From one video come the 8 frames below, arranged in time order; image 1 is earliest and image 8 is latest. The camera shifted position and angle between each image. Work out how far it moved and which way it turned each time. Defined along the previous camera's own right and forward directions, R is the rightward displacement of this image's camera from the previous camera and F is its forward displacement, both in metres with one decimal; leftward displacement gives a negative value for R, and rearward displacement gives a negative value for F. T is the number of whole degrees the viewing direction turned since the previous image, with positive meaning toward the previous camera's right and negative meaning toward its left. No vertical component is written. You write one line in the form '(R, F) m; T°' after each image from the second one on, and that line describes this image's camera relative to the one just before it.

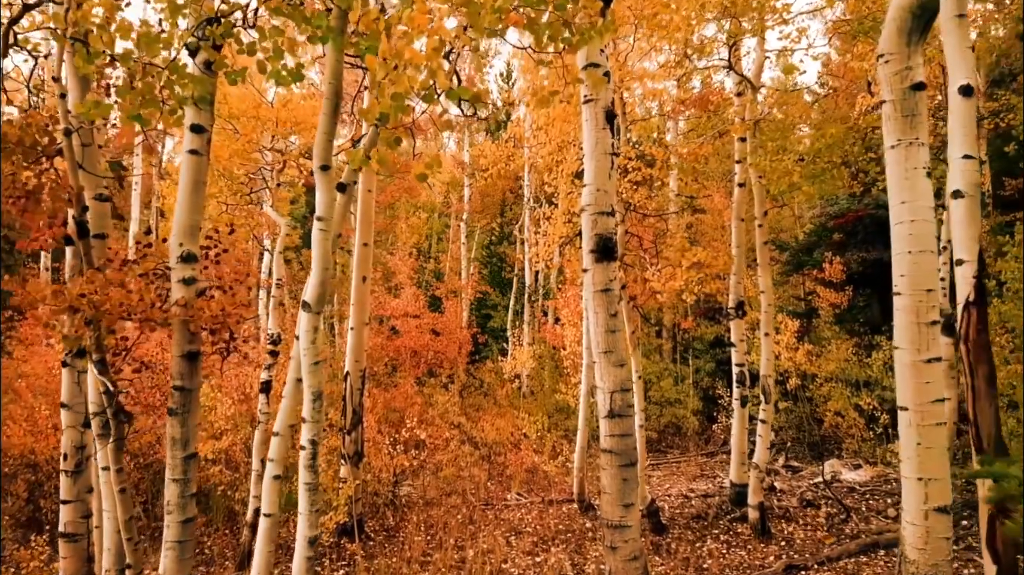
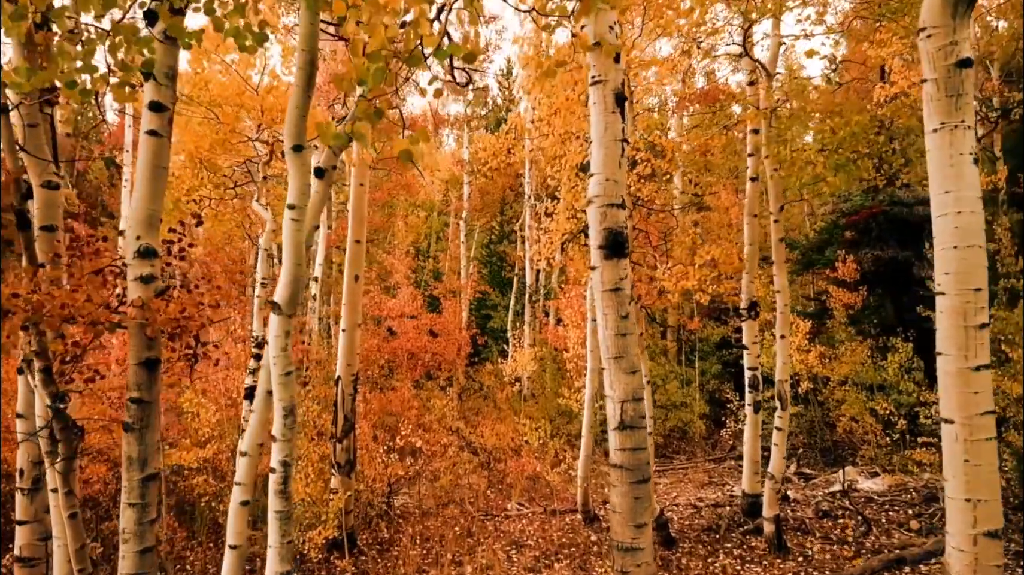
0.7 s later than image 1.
(0.0, +0.5) m; 0°
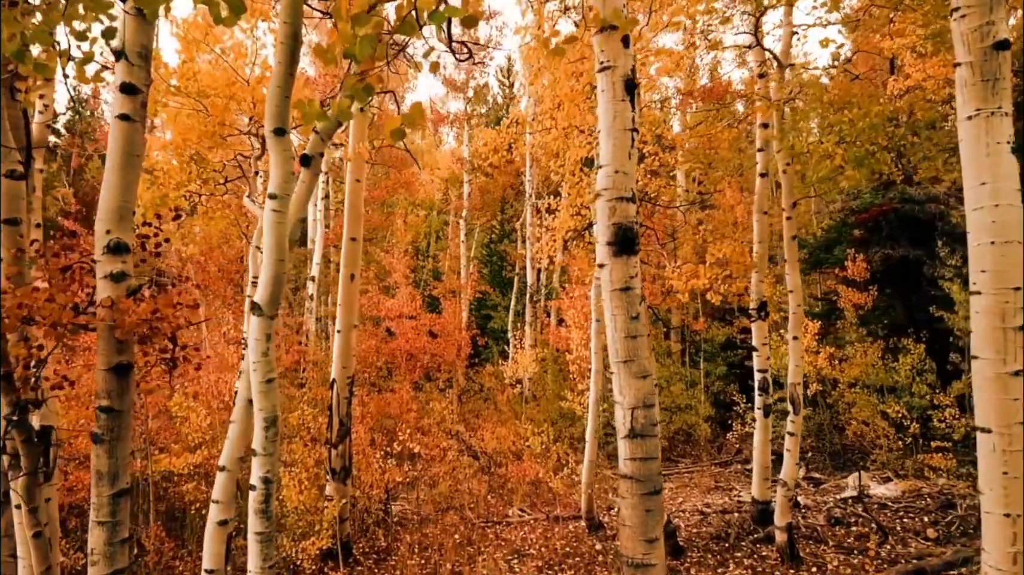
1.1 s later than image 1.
(0.0, +0.3) m; 0°
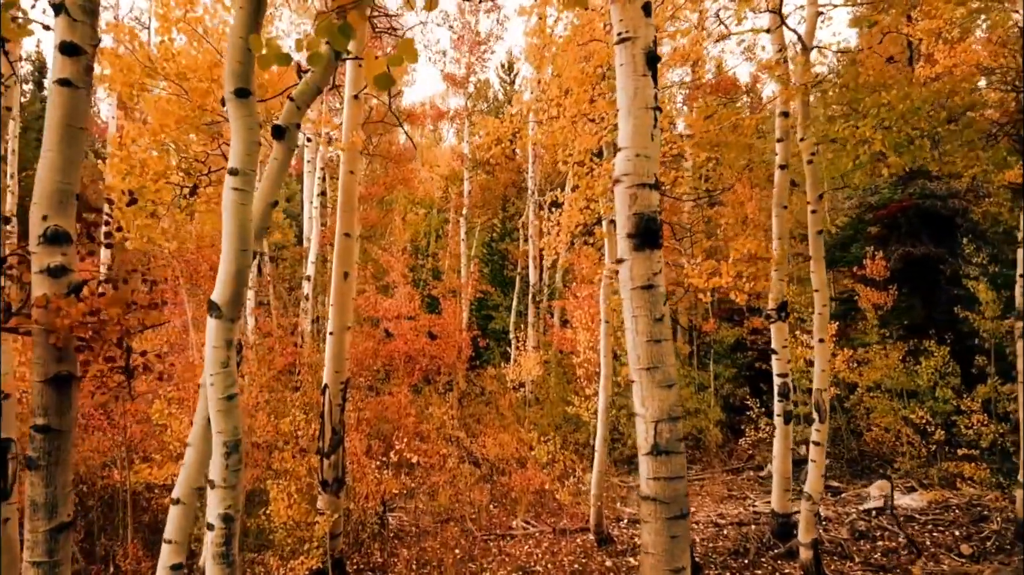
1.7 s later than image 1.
(-0.1, +0.5) m; 0°
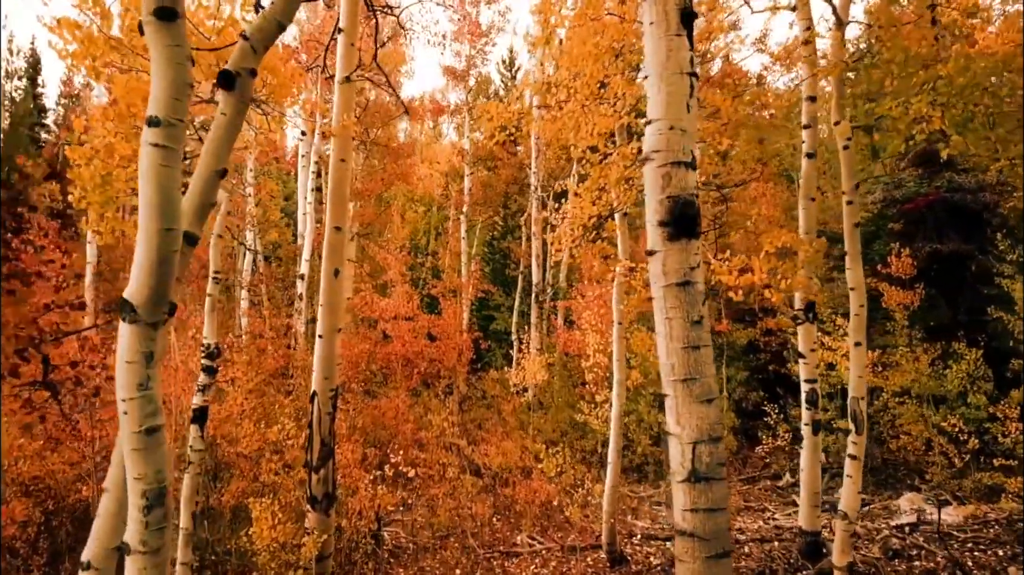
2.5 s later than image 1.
(-0.1, +0.6) m; 0°
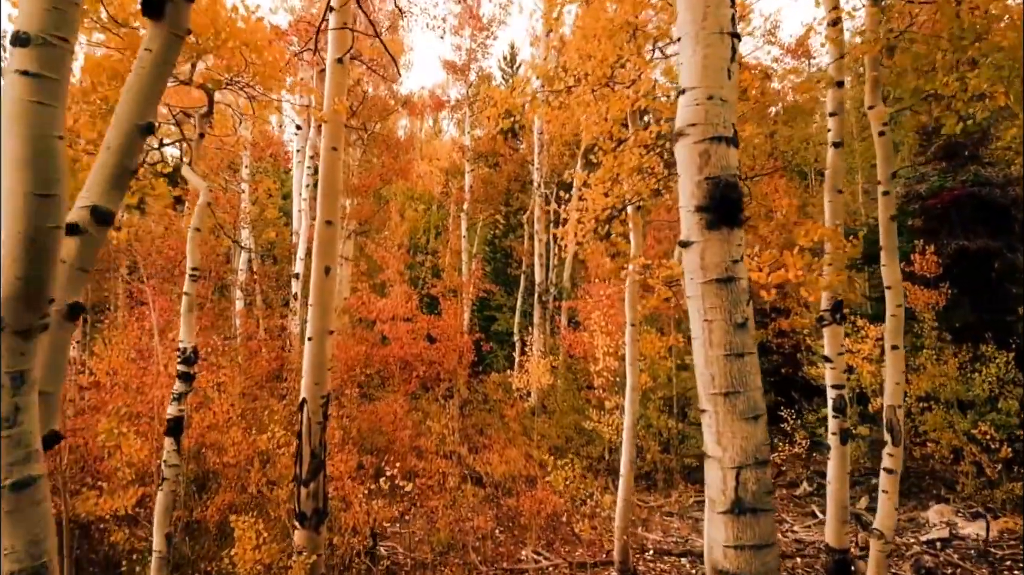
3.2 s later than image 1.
(-0.1, +0.5) m; 0°
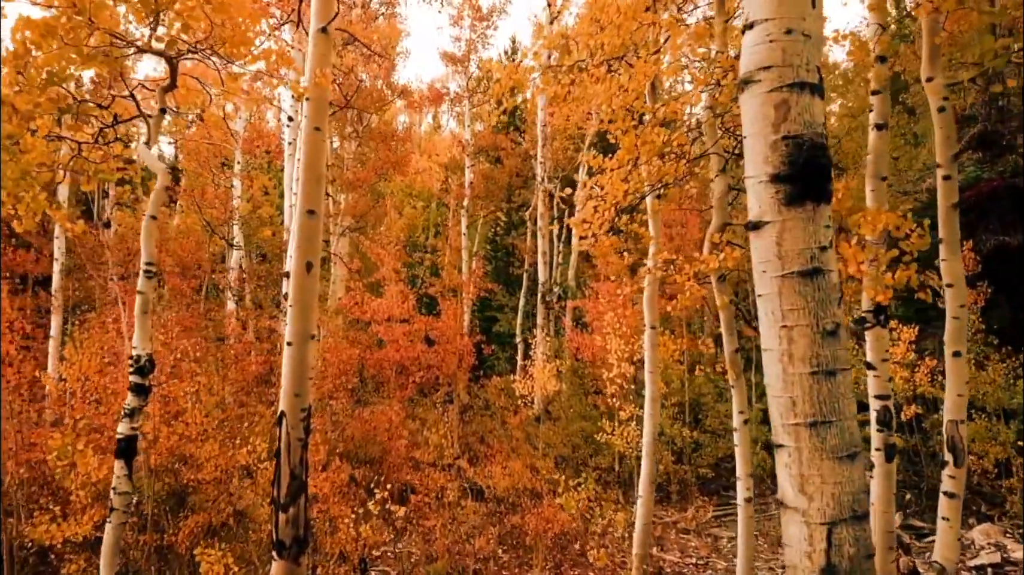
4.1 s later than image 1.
(-0.1, +0.8) m; 0°
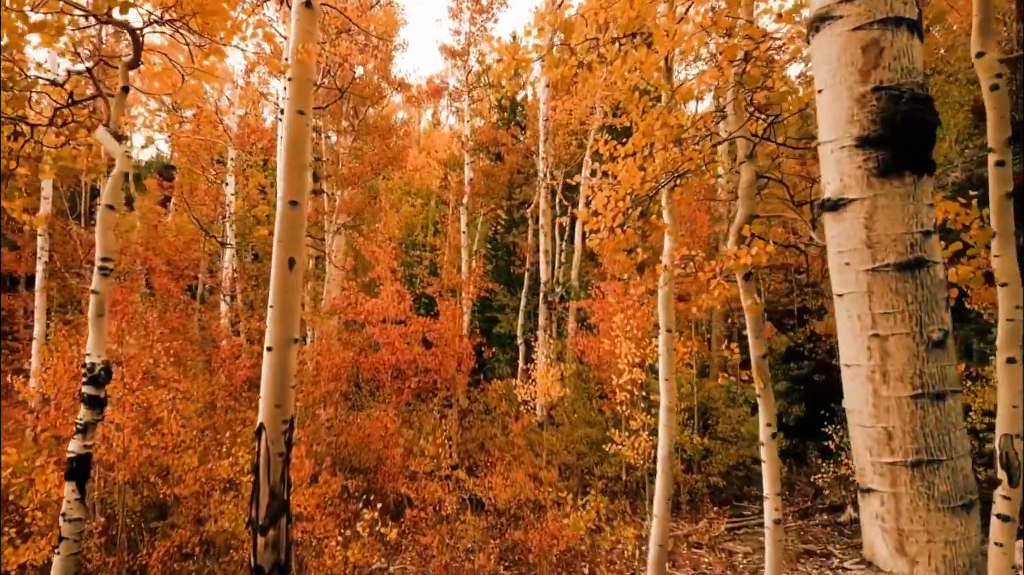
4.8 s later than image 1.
(0.0, +0.5) m; 0°
